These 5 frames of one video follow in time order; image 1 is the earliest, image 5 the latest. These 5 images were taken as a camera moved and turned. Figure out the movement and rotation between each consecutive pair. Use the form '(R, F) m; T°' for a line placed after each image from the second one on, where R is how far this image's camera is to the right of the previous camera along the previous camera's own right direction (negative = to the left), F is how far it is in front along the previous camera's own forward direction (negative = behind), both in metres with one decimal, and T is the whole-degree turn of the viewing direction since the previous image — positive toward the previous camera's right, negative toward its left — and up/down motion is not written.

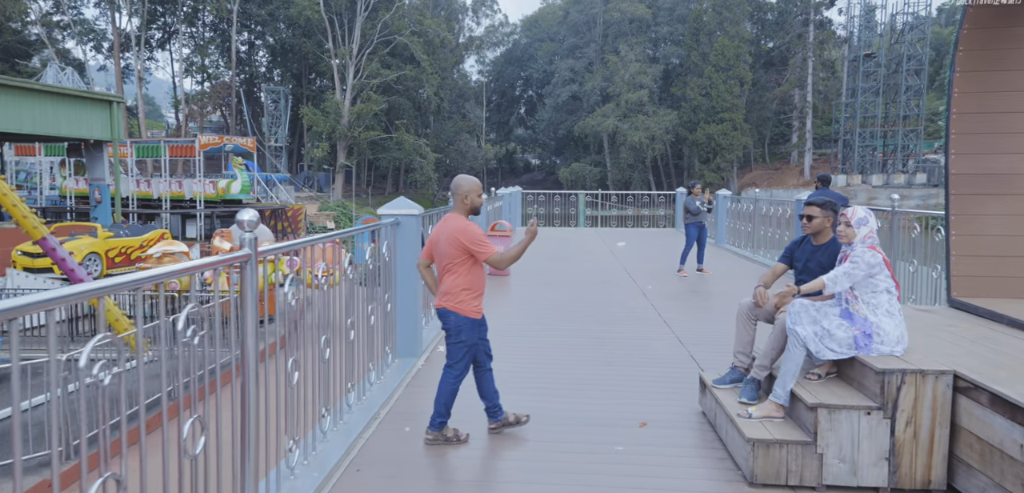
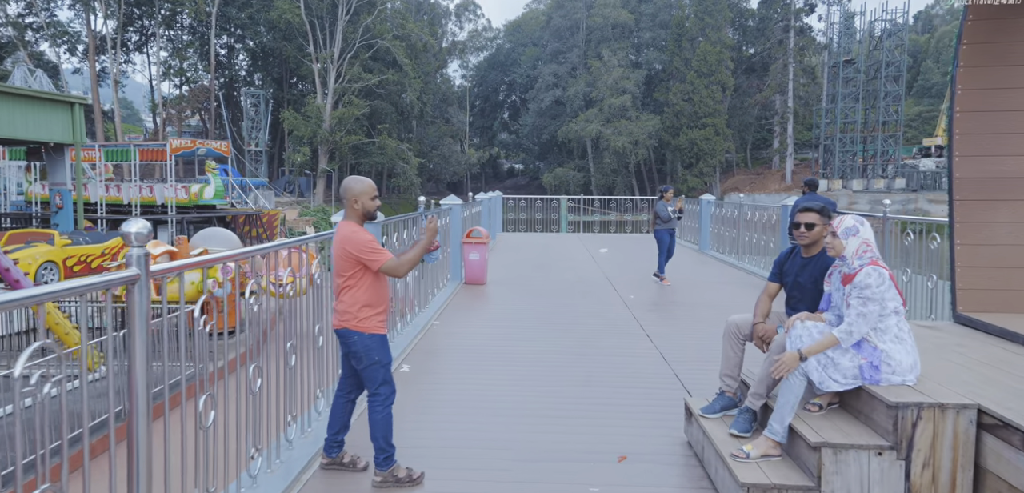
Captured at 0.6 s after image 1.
(+0.1, +0.4) m; +1°
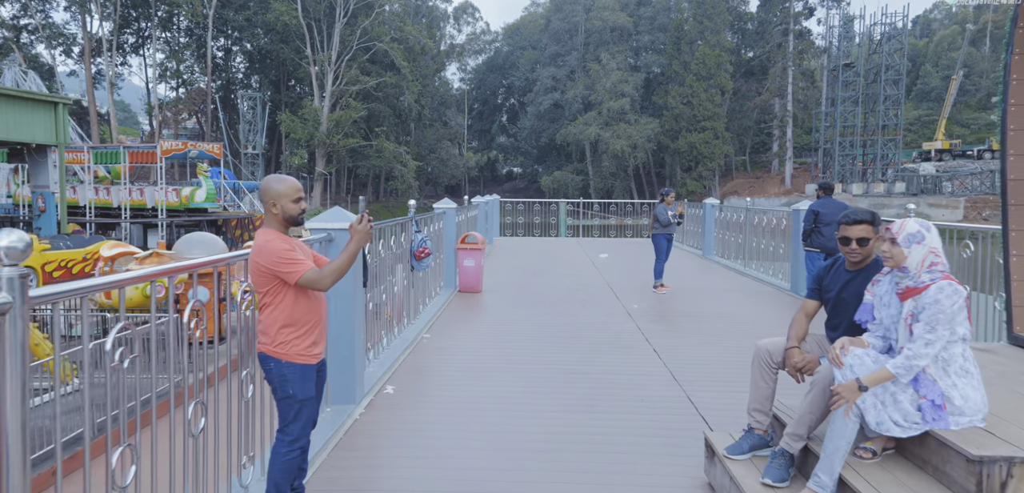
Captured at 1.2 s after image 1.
(0.0, +0.5) m; 0°
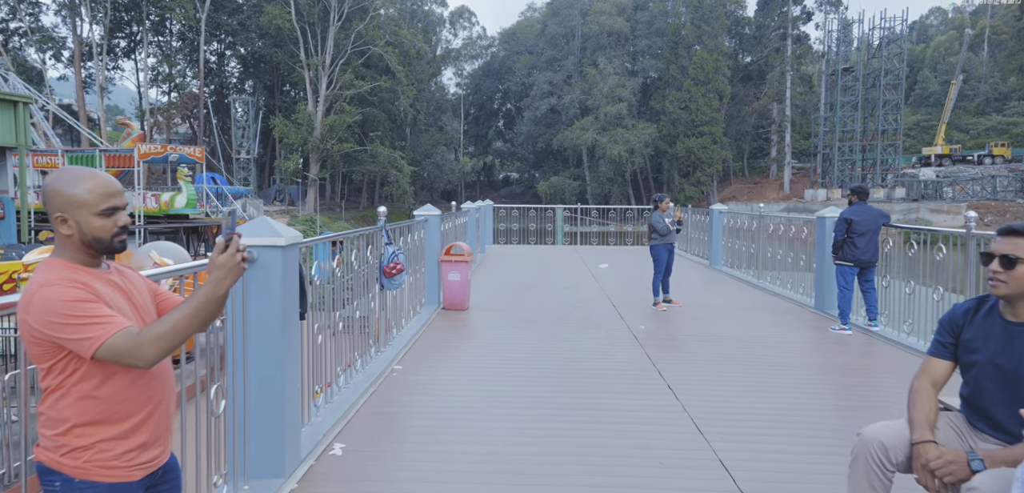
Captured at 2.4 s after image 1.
(+0.1, +0.9) m; 0°
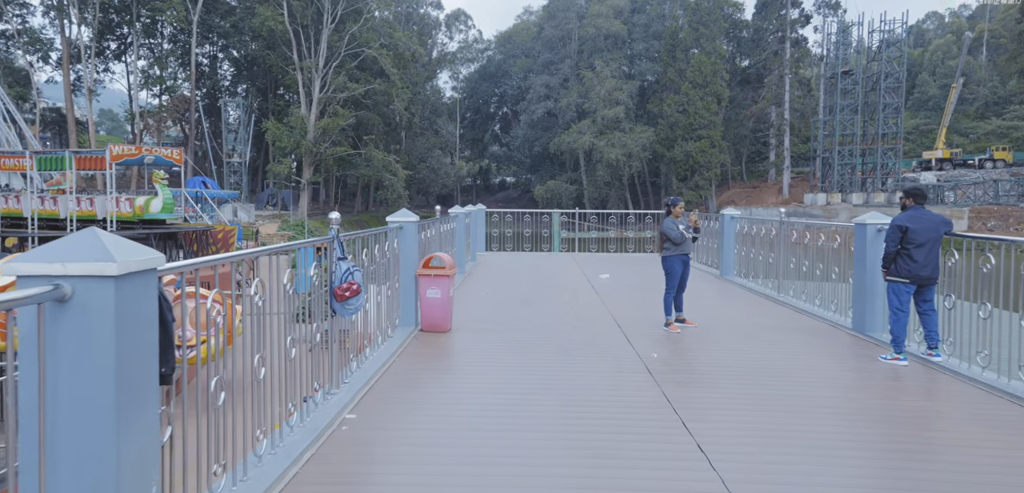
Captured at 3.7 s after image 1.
(+0.1, +1.1) m; 0°
